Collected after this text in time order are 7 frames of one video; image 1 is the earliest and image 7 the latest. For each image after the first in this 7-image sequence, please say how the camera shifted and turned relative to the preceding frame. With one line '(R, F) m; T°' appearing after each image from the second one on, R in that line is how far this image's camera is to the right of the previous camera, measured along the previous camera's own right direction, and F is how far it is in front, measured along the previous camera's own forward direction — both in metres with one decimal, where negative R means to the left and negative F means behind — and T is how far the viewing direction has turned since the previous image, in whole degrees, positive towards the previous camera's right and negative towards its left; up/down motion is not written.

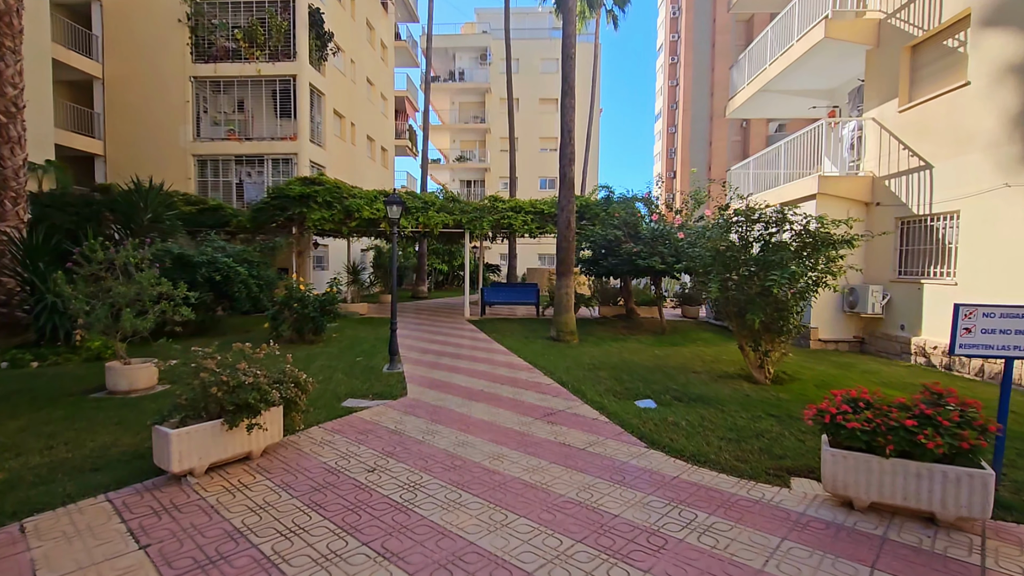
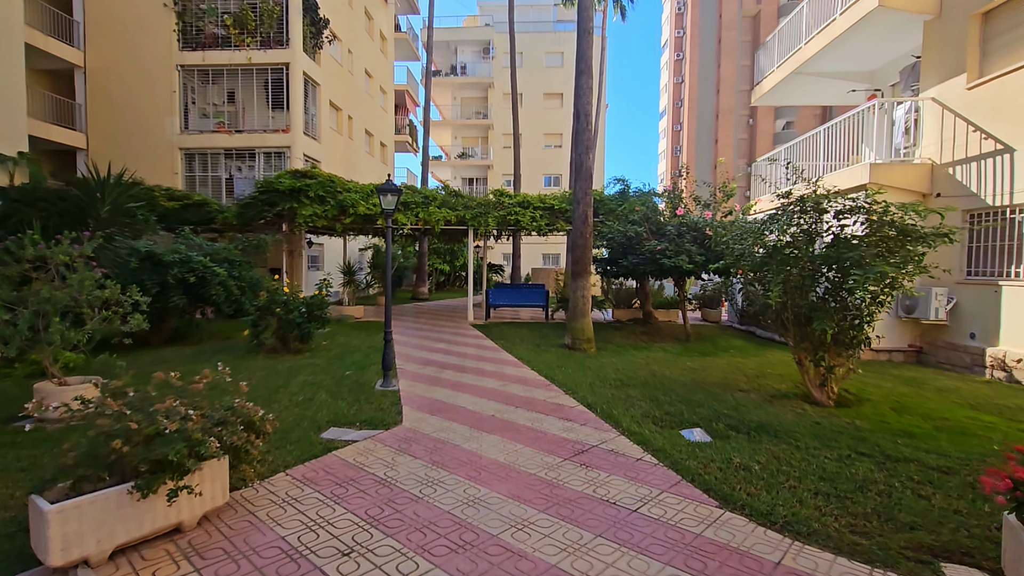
(-0.2, +1.1) m; 0°
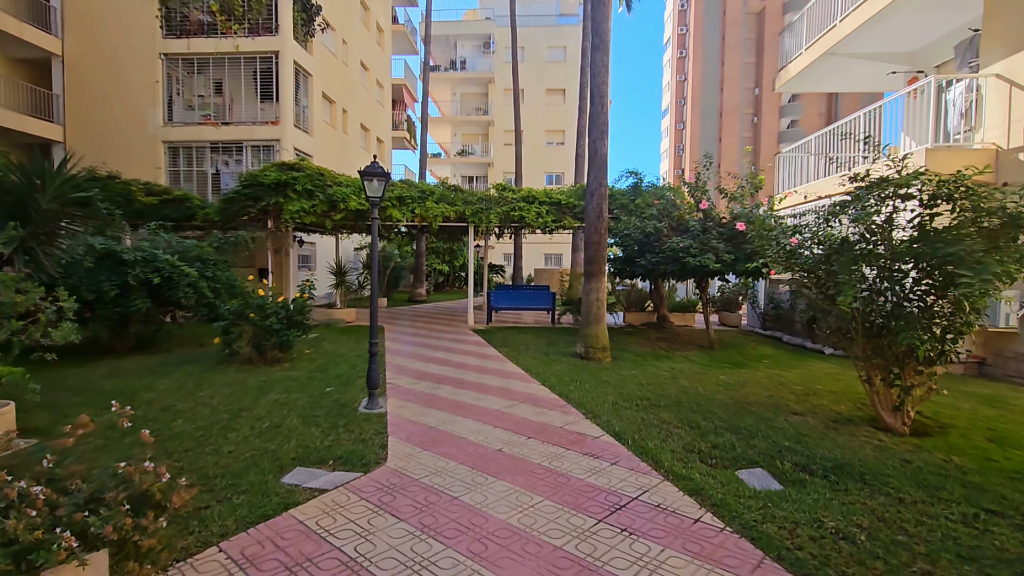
(-0.1, +1.0) m; 0°
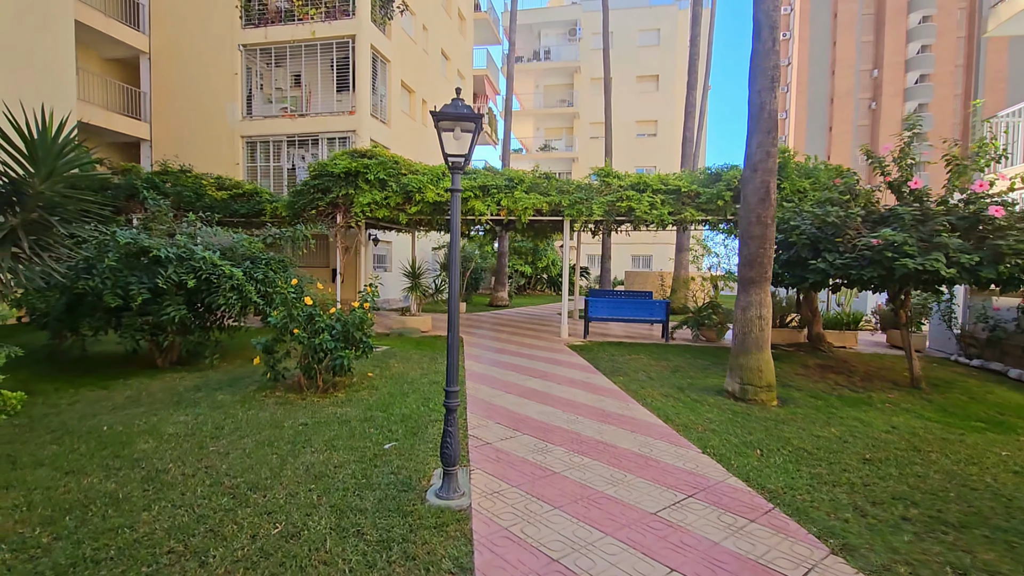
(-0.6, +2.1) m; -8°
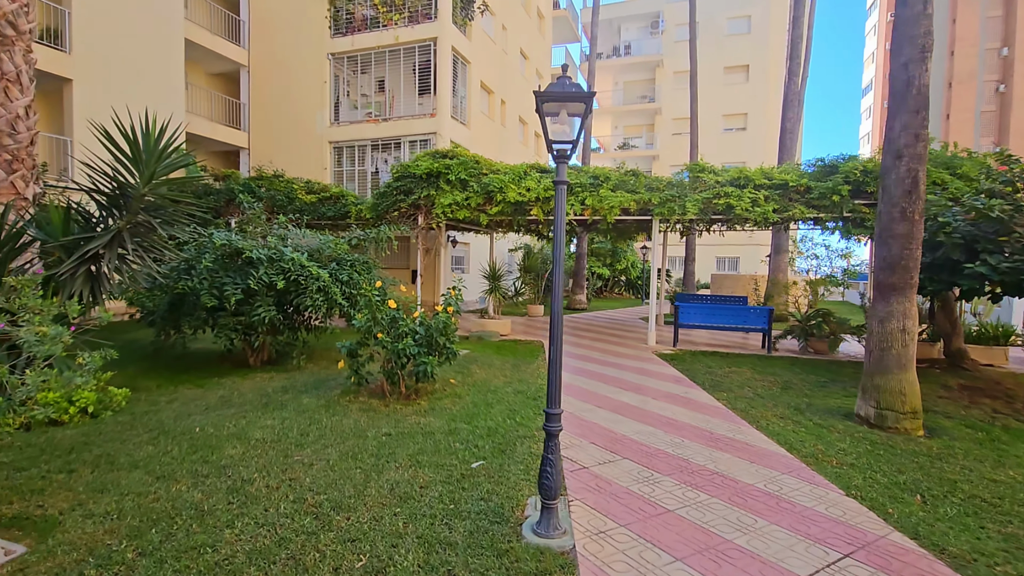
(-0.2, +0.4) m; -8°
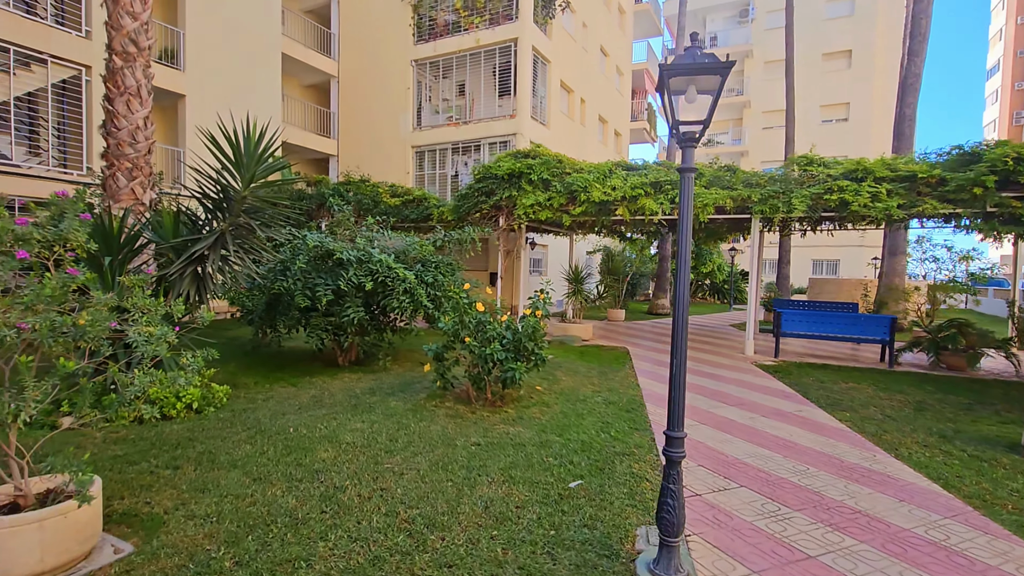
(-0.2, +0.3) m; -8°
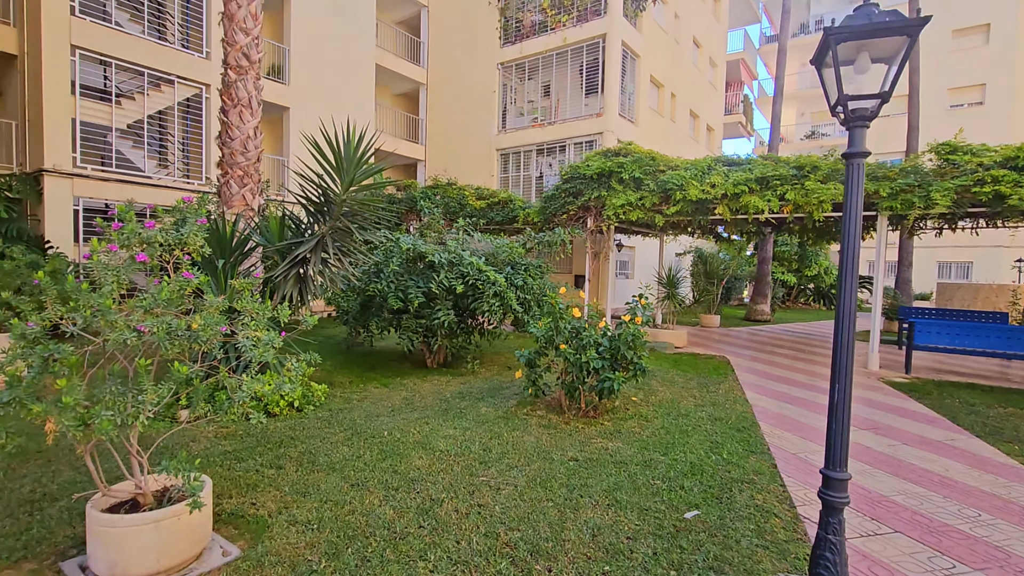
(-0.2, +0.3) m; -9°
